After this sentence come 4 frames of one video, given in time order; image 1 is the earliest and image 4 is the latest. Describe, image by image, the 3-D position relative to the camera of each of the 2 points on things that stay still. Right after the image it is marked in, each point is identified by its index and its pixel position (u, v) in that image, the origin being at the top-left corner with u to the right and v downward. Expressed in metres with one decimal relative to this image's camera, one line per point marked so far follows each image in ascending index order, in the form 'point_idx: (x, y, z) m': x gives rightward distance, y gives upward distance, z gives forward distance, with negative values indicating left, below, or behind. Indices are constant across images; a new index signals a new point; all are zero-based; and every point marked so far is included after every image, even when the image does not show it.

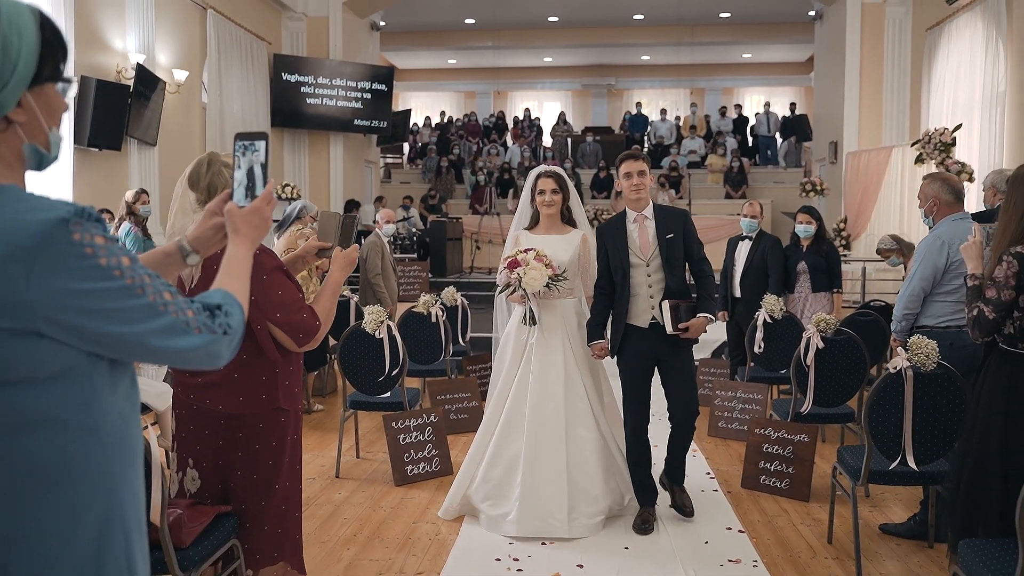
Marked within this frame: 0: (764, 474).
0: (+1.4, -1.0, +4.5) m
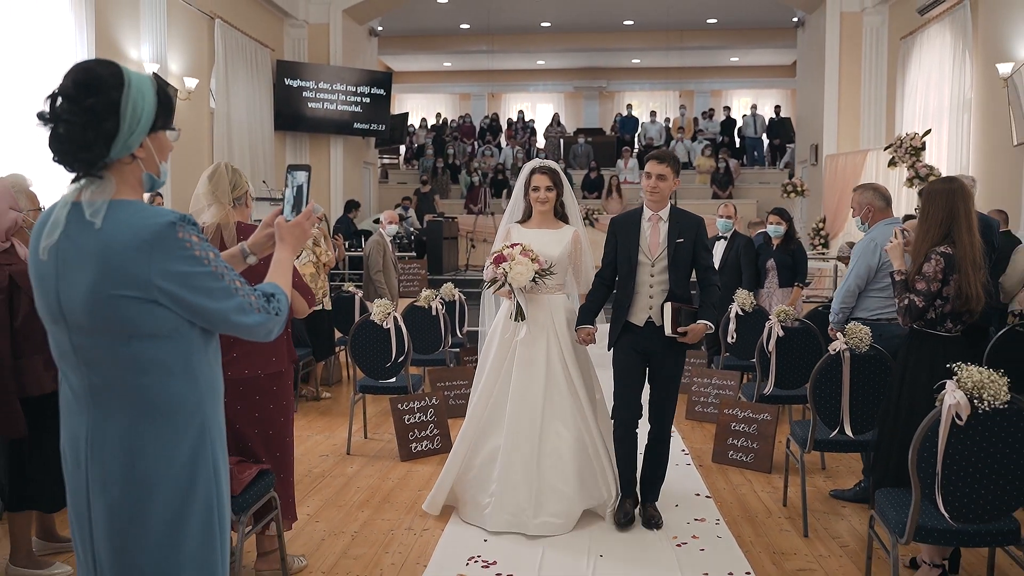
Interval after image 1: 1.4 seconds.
0: (+1.3, -1.0, +5.0) m
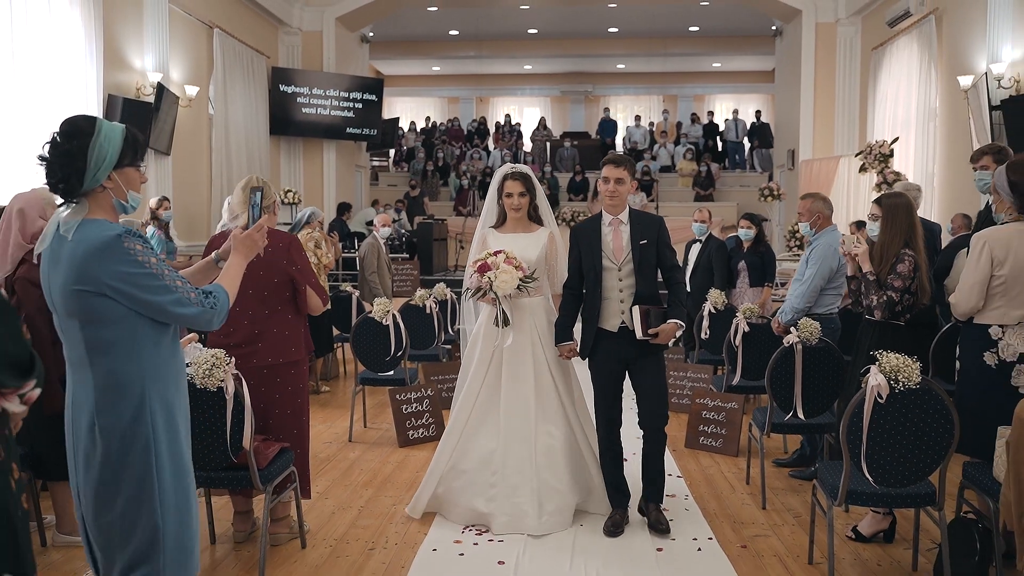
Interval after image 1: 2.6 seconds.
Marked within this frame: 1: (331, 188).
0: (+1.2, -1.0, +5.4) m
1: (-3.0, +1.7, +13.9) m
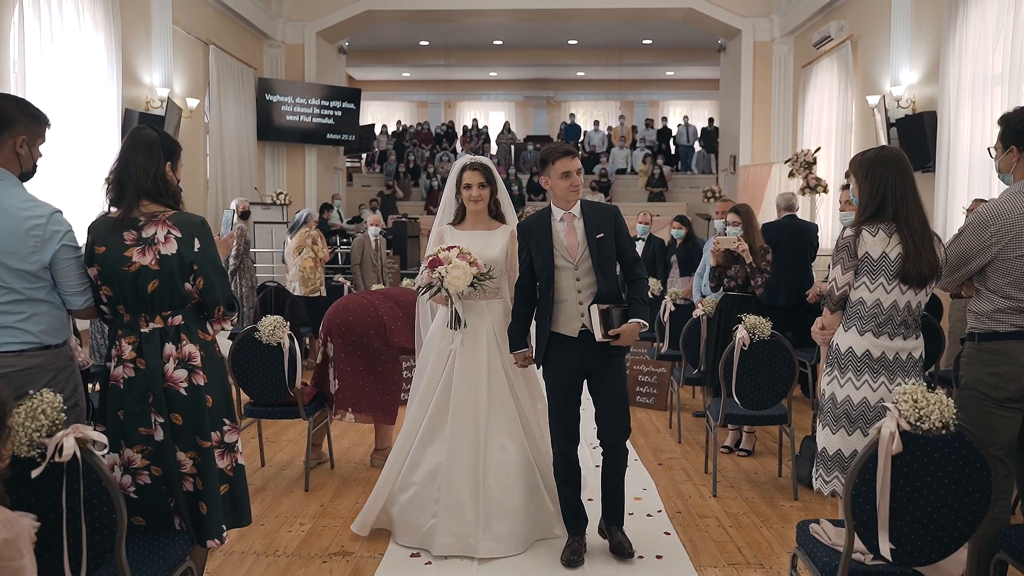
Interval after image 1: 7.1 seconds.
0: (+1.0, -0.9, +6.8) m
1: (-3.6, +1.8, +15.1) m
